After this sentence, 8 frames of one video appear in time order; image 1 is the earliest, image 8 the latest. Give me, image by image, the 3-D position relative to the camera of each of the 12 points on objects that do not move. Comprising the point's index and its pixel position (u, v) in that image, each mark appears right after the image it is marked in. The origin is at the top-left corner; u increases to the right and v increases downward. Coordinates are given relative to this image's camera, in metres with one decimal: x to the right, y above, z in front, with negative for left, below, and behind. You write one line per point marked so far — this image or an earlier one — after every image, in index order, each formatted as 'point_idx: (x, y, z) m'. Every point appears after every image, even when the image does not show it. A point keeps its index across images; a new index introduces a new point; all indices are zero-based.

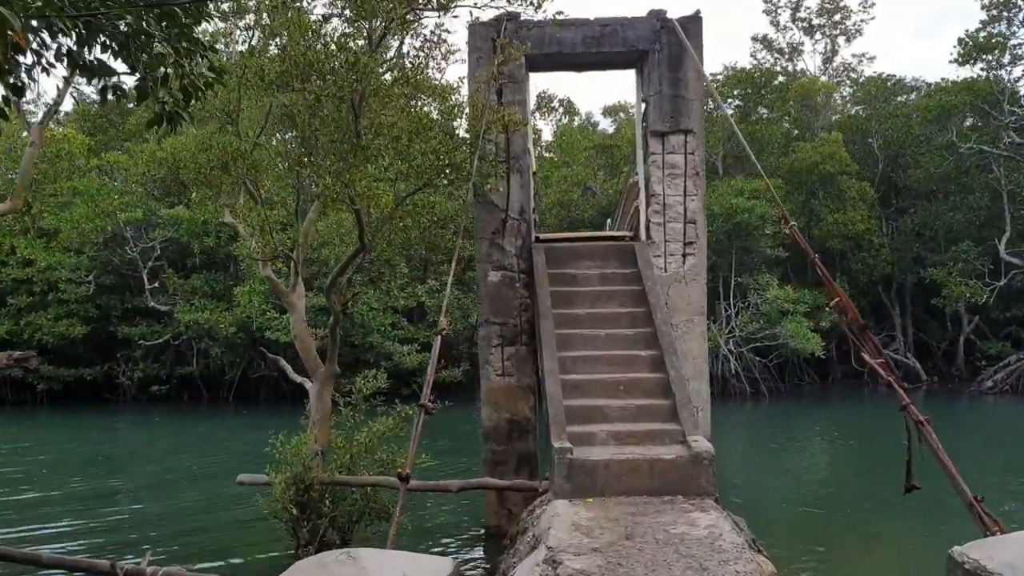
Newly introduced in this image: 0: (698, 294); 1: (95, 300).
0: (+1.4, 0.0, +7.4) m
1: (-8.2, -0.2, +19.6) m
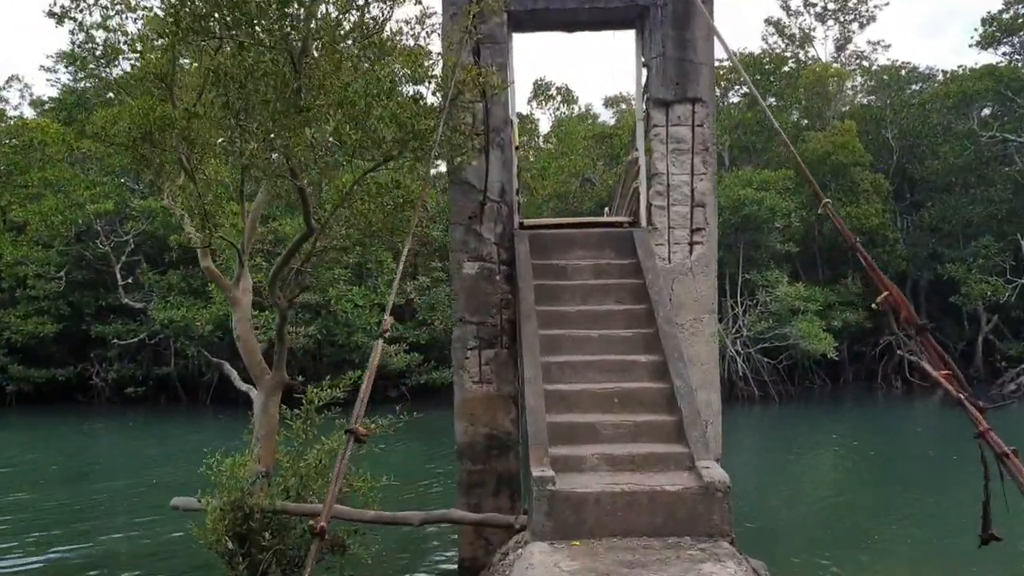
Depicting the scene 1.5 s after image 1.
0: (+1.3, 0.0, +6.4) m
1: (-8.3, -0.2, +18.6) m
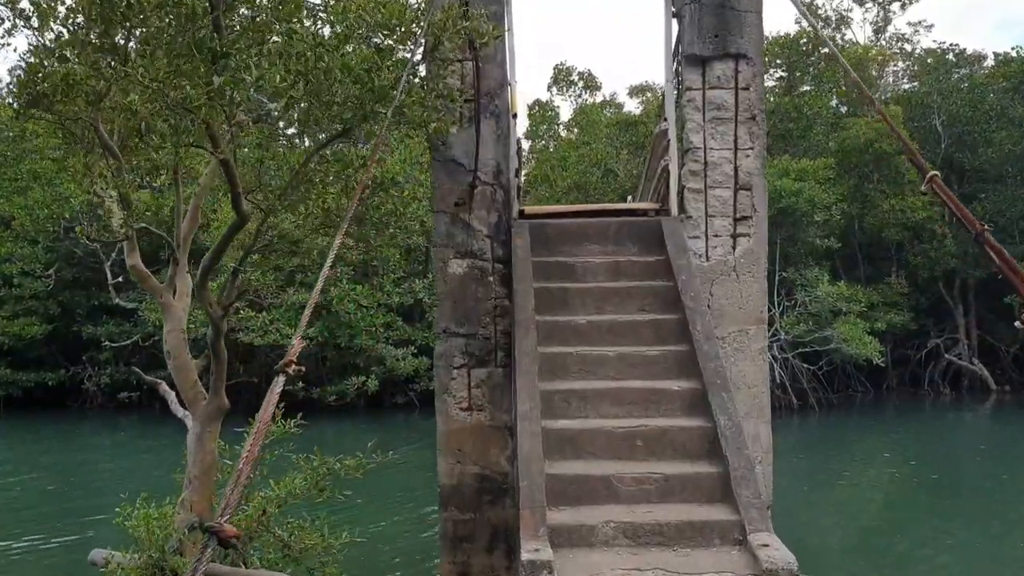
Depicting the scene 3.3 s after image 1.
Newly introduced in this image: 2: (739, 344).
0: (+1.3, 0.0, +5.1) m
1: (-8.0, -0.1, +17.6) m
2: (+1.2, -0.3, +5.1) m
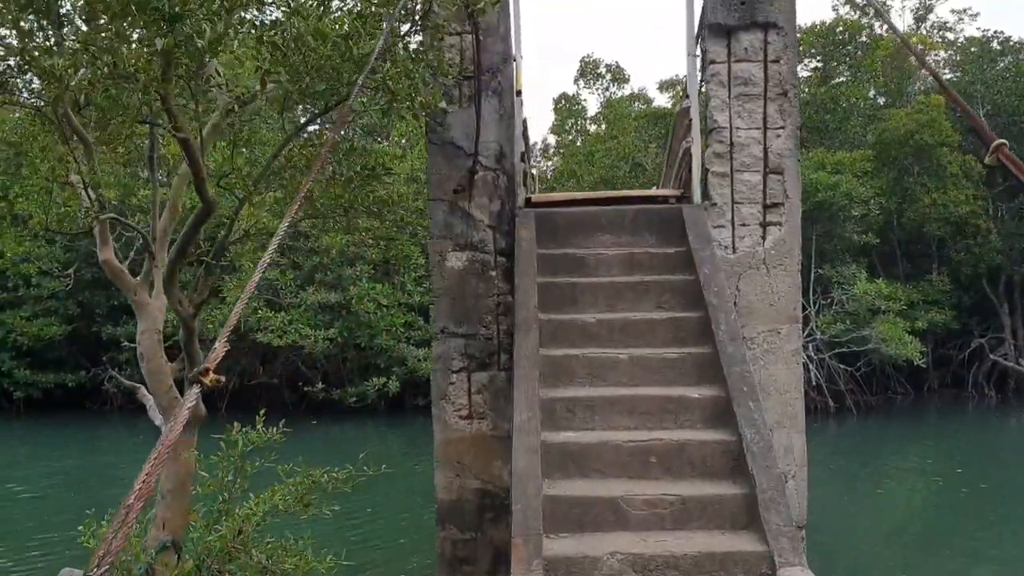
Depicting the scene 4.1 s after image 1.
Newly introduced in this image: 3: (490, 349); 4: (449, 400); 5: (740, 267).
0: (+1.3, 0.0, +4.6) m
1: (-7.6, -0.1, +17.3) m
2: (+1.2, -0.3, +4.6) m
3: (-0.1, -0.3, +4.6) m
4: (-0.3, -0.5, +4.6) m
5: (+1.1, +0.1, +4.6) m
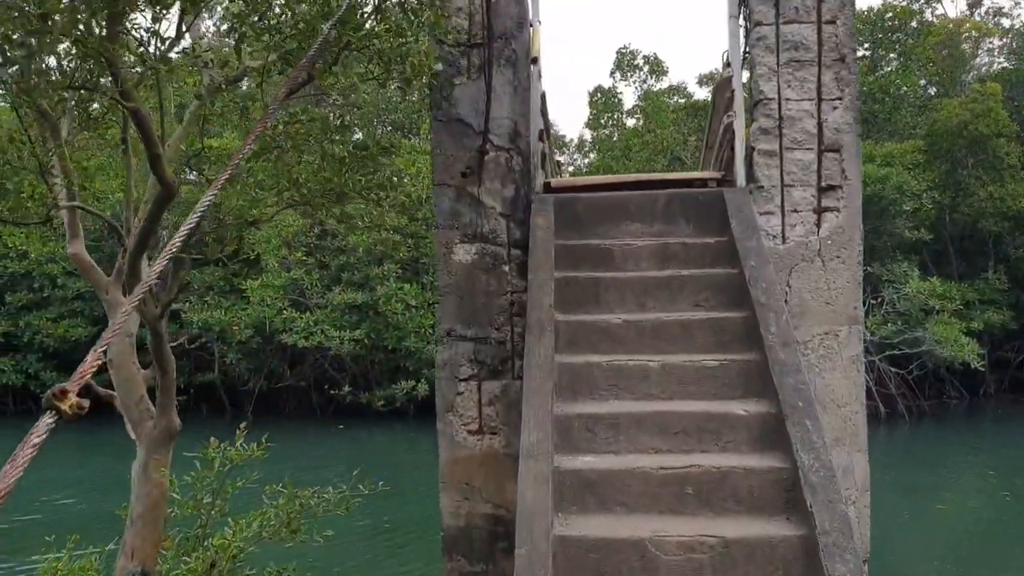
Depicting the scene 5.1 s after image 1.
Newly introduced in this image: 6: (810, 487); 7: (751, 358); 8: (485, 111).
0: (+1.3, 0.0, +3.9) m
1: (-7.0, -0.1, +17.1) m
2: (+1.2, -0.2, +3.9) m
3: (0.0, -0.3, +4.0) m
4: (-0.2, -0.5, +4.1) m
5: (+1.1, +0.1, +4.0) m
6: (+0.8, -0.5, +2.7) m
7: (+0.8, -0.2, +3.2) m
8: (-0.1, +0.7, +4.1) m
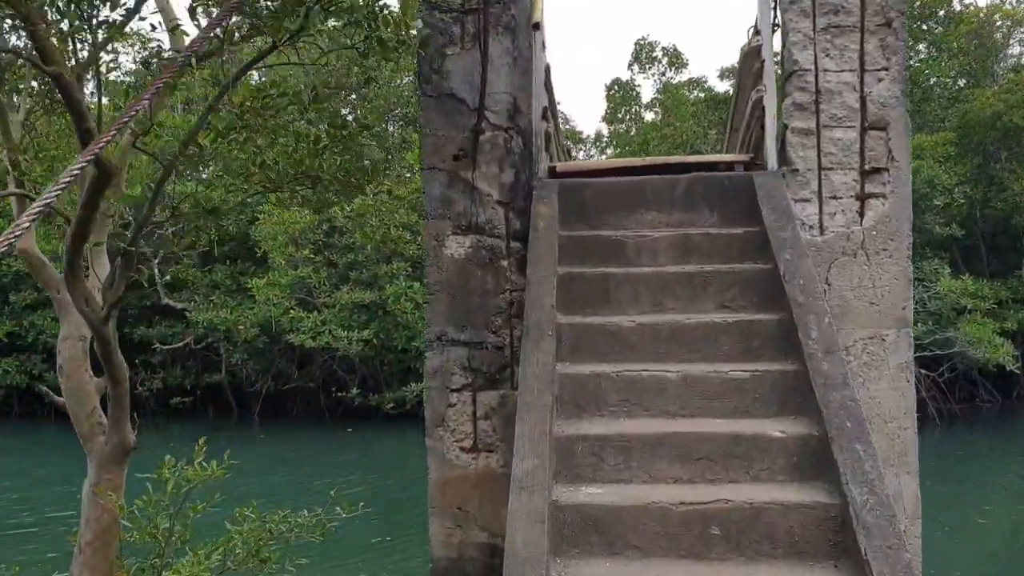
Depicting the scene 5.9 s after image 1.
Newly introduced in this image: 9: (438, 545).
0: (+1.3, 0.0, +3.4) m
1: (-6.8, -0.1, +16.7) m
2: (+1.2, -0.2, +3.4) m
3: (0.0, -0.3, +3.6) m
4: (-0.2, -0.5, +3.6) m
5: (+1.1, +0.1, +3.5) m
6: (+0.8, -0.5, +2.2) m
7: (+0.8, -0.2, +2.7) m
8: (-0.1, +0.7, +3.6) m
9: (-0.3, -0.9, +3.5) m
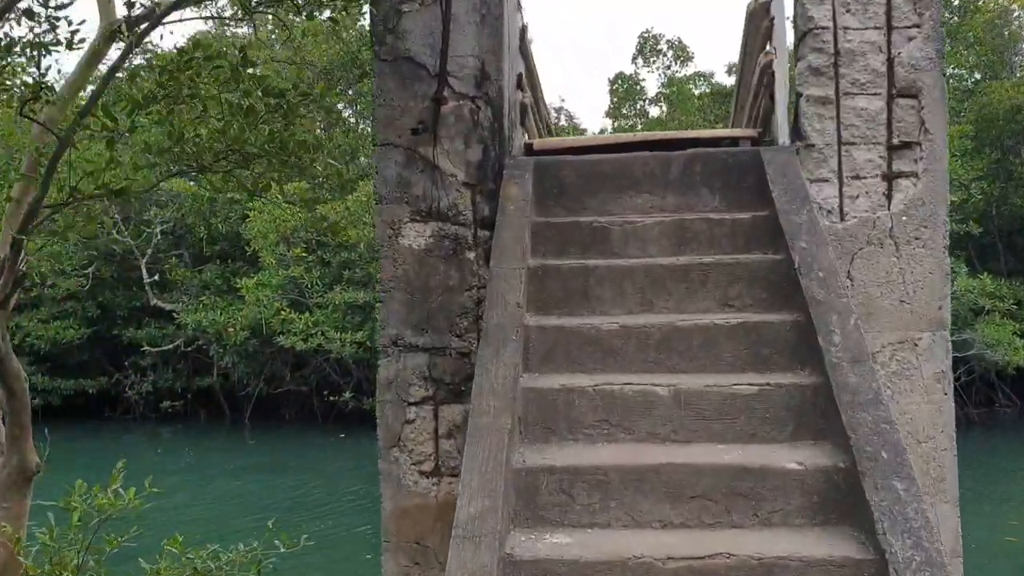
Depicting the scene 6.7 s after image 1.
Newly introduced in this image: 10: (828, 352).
0: (+1.2, 0.0, +2.9) m
1: (-6.8, -0.1, +16.2) m
2: (+1.1, -0.2, +2.9) m
3: (-0.1, -0.3, +3.0) m
4: (-0.3, -0.5, +3.1) m
5: (+1.0, +0.1, +2.9) m
6: (+0.7, -0.5, +1.7) m
7: (+0.7, -0.2, +2.2) m
8: (-0.2, +0.7, +3.1) m
9: (-0.4, -0.9, +3.0) m
10: (+0.7, -0.1, +2.2) m
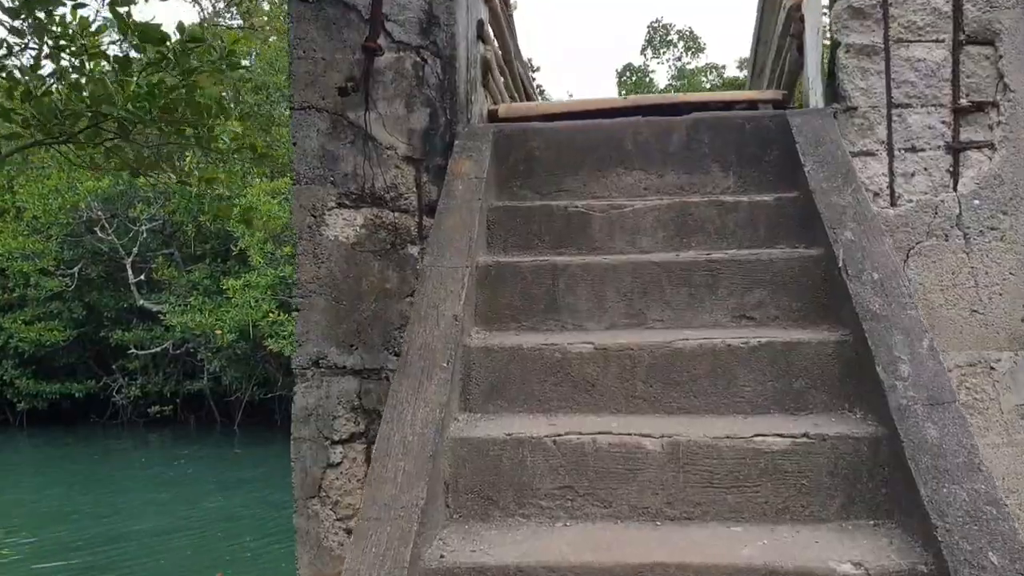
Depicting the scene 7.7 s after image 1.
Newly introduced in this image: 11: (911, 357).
0: (+1.1, 0.0, +2.2) m
1: (-6.7, -0.1, +15.6) m
2: (+1.0, -0.2, +2.2) m
3: (-0.2, -0.3, +2.4) m
4: (-0.4, -0.5, +2.4) m
5: (+0.9, +0.1, +2.3) m
6: (+0.5, -0.5, +1.0) m
7: (+0.5, -0.2, +1.5) m
8: (-0.3, +0.7, +2.4) m
9: (-0.5, -0.9, +2.3) m
10: (+0.6, -0.2, +1.5) m
11: (+0.6, -0.1, +1.6) m
